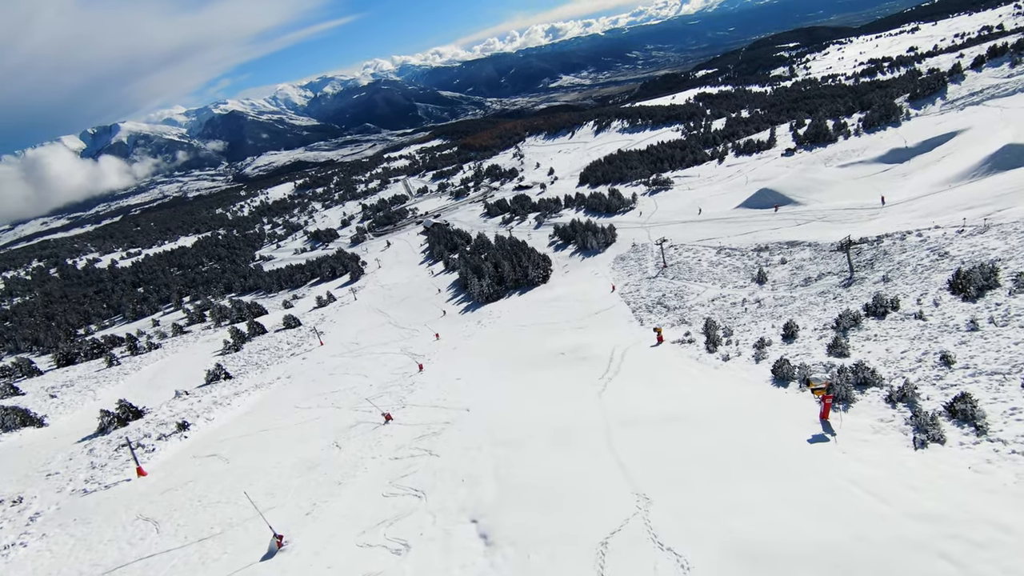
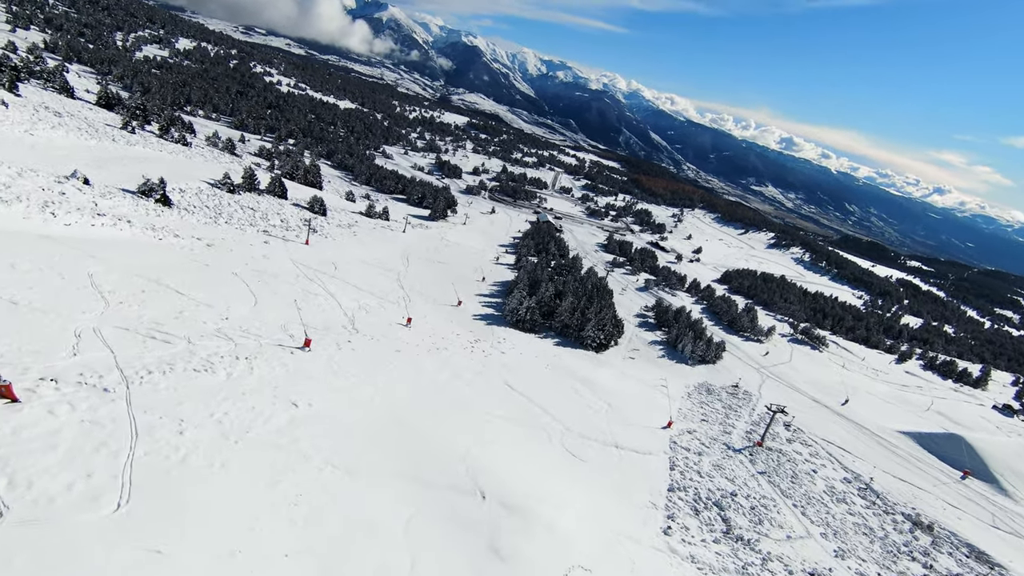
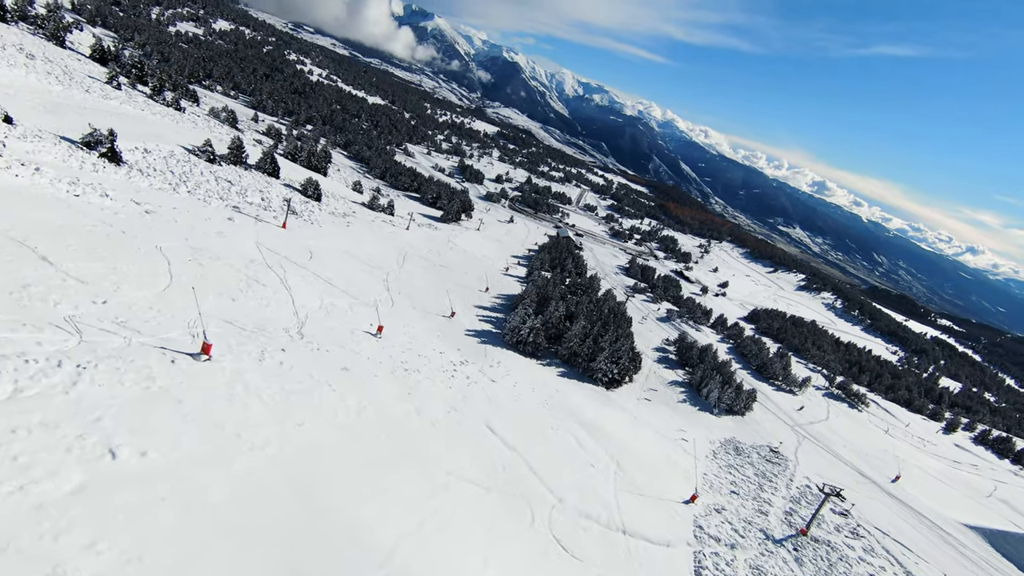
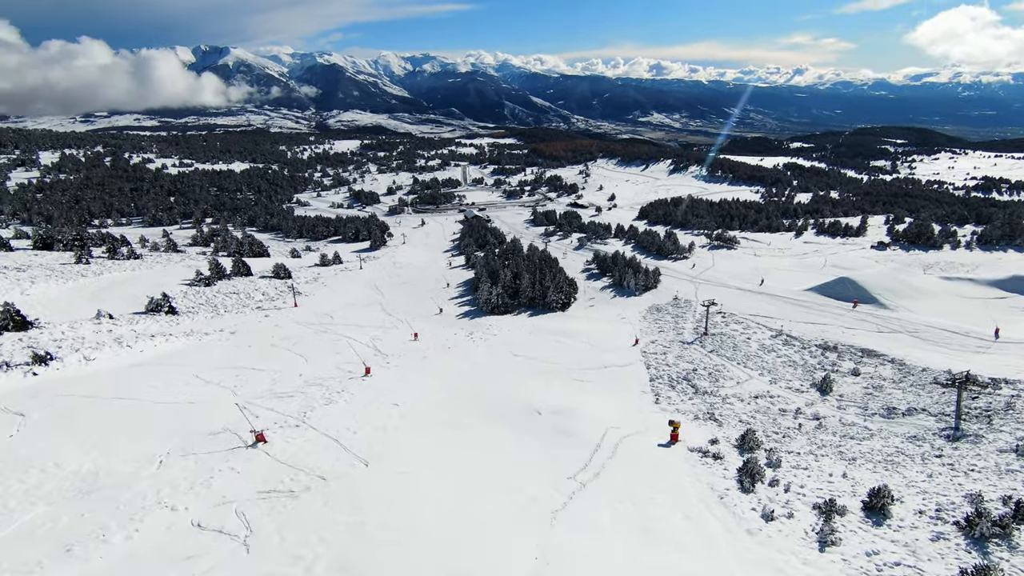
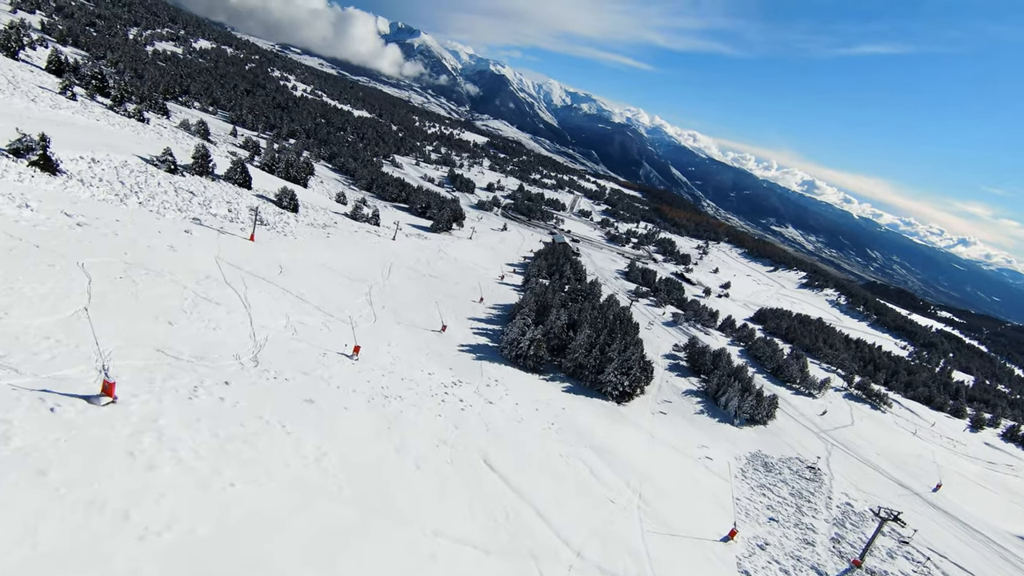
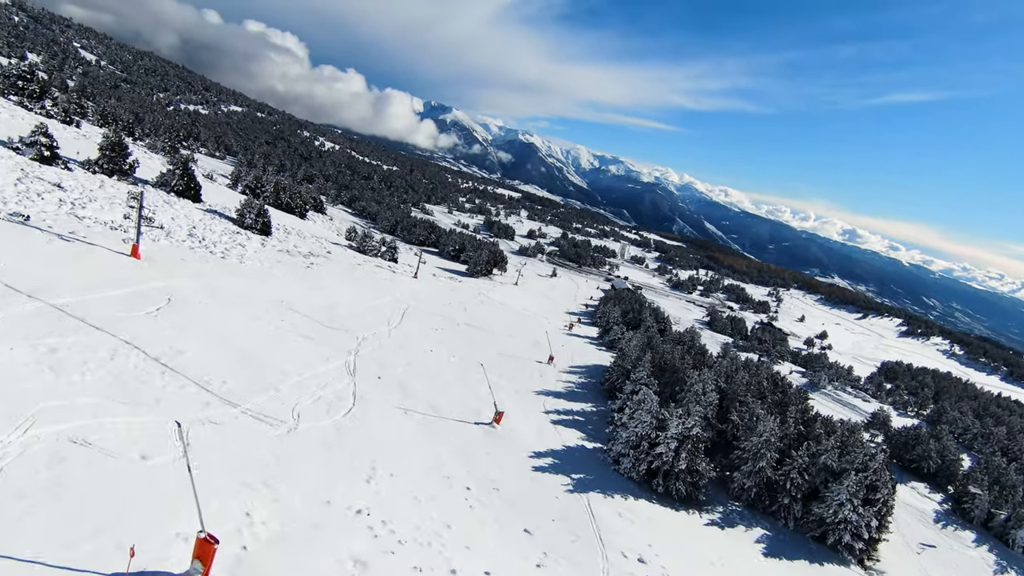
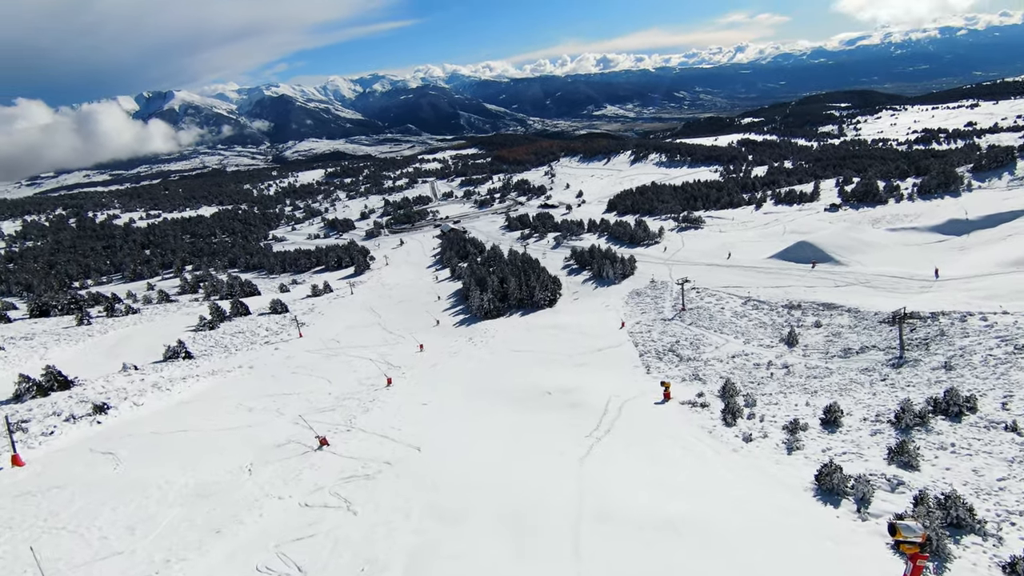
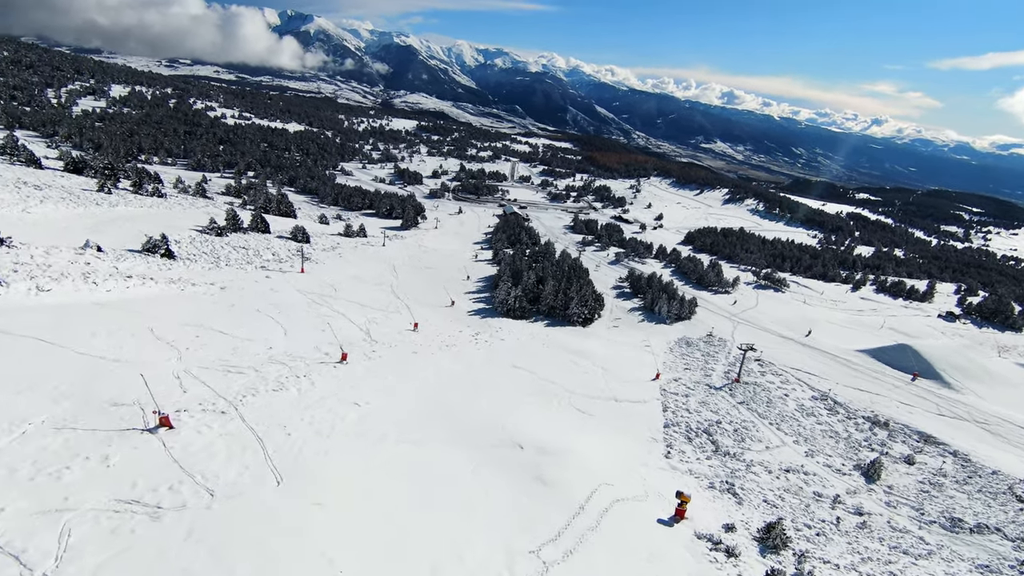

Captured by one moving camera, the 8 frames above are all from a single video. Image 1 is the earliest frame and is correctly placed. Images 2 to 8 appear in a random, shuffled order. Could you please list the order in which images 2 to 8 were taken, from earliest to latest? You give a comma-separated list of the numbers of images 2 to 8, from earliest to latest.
7, 4, 8, 2, 3, 5, 6
